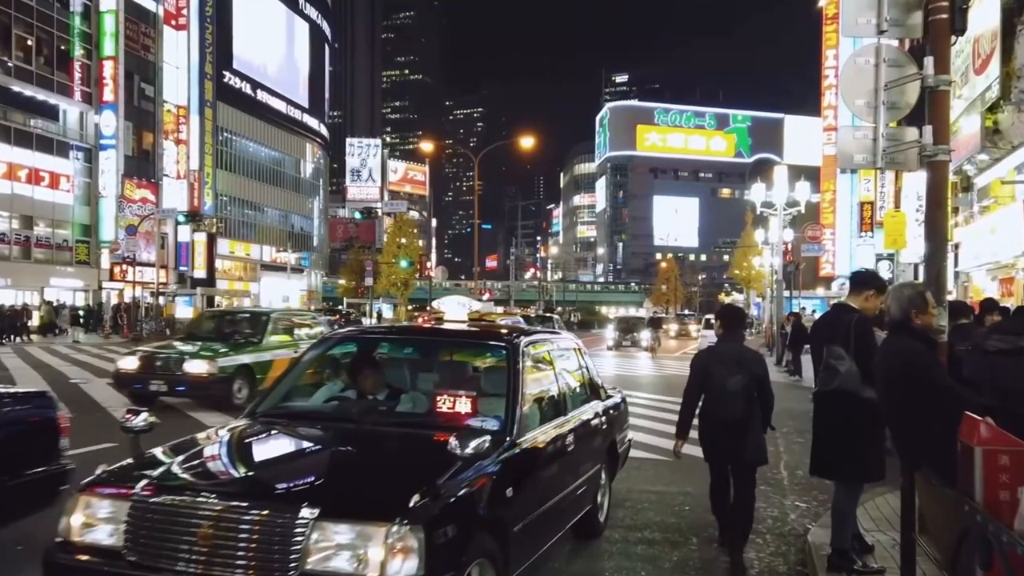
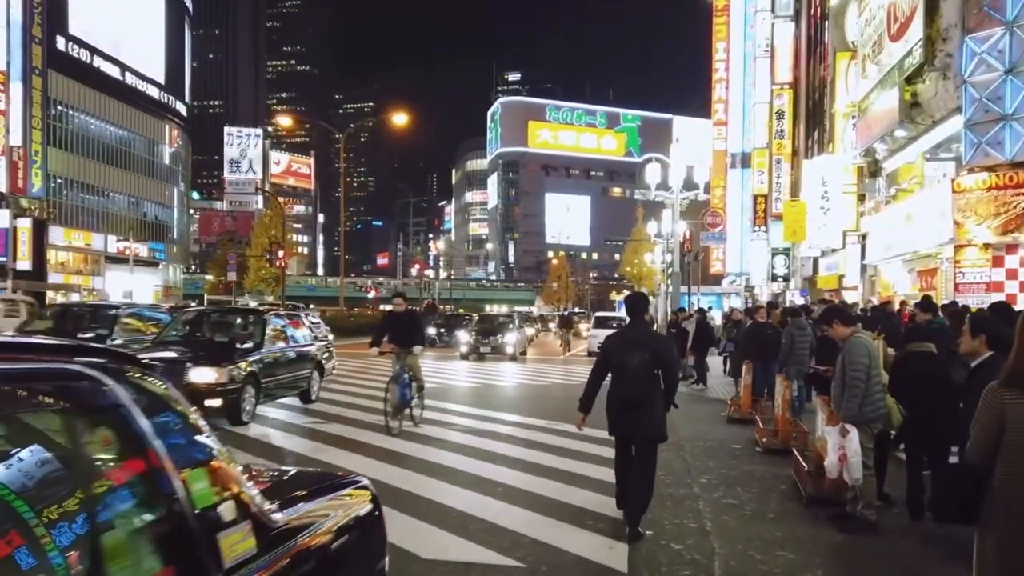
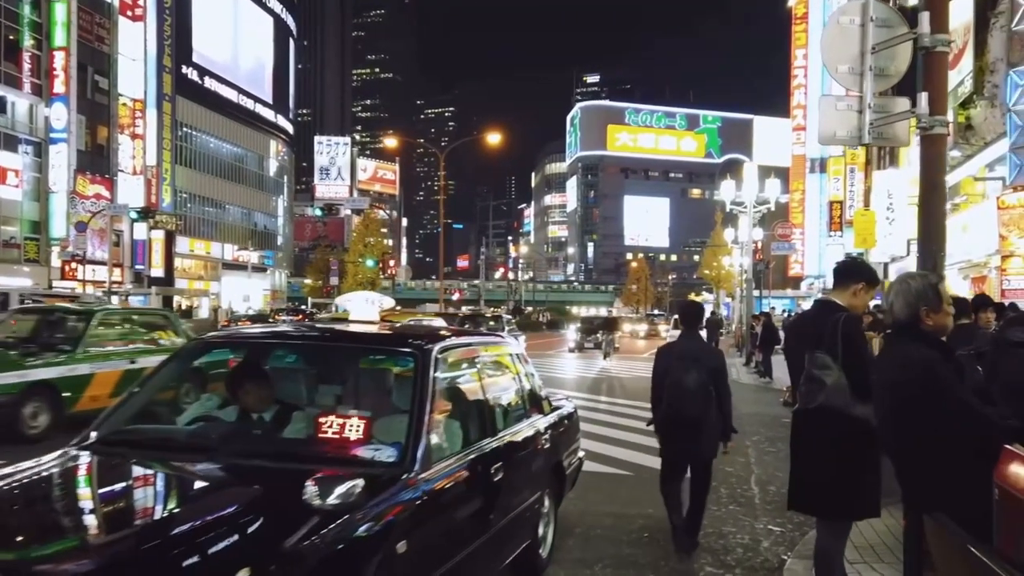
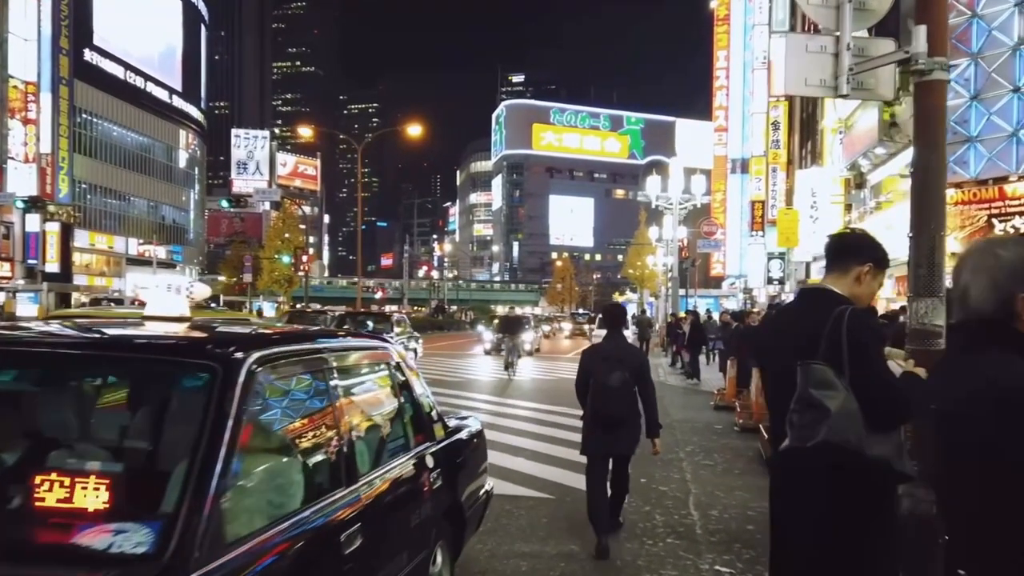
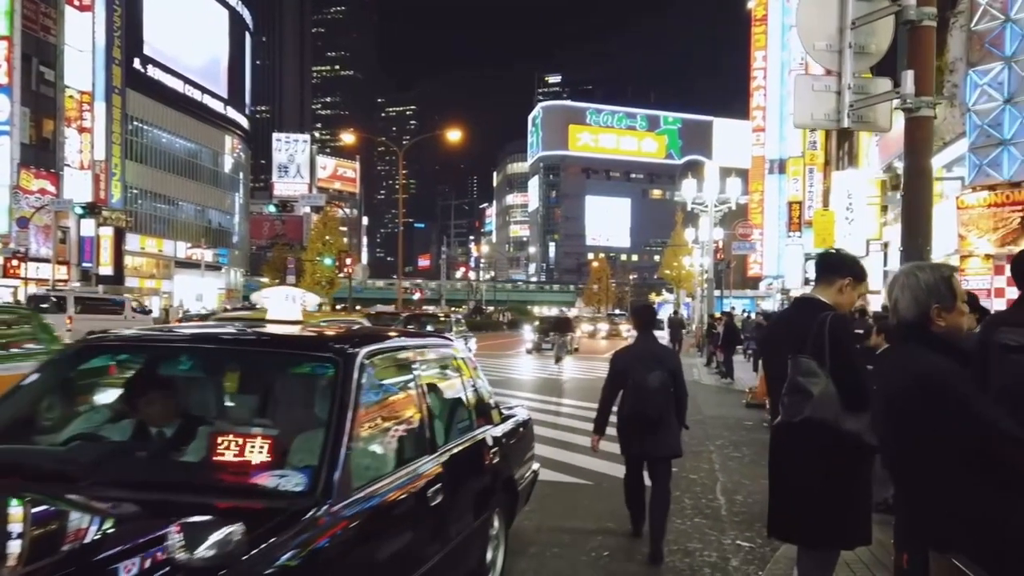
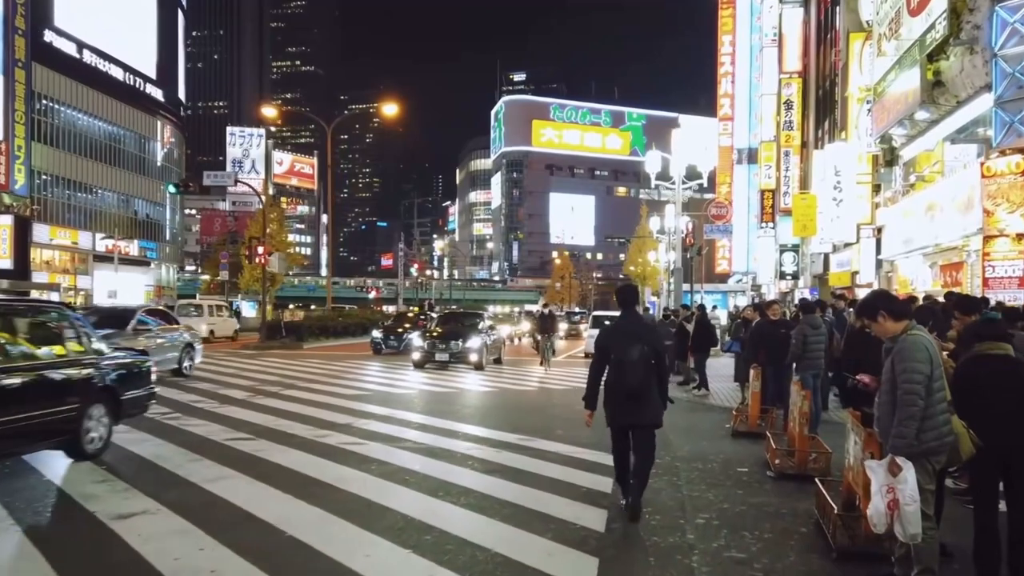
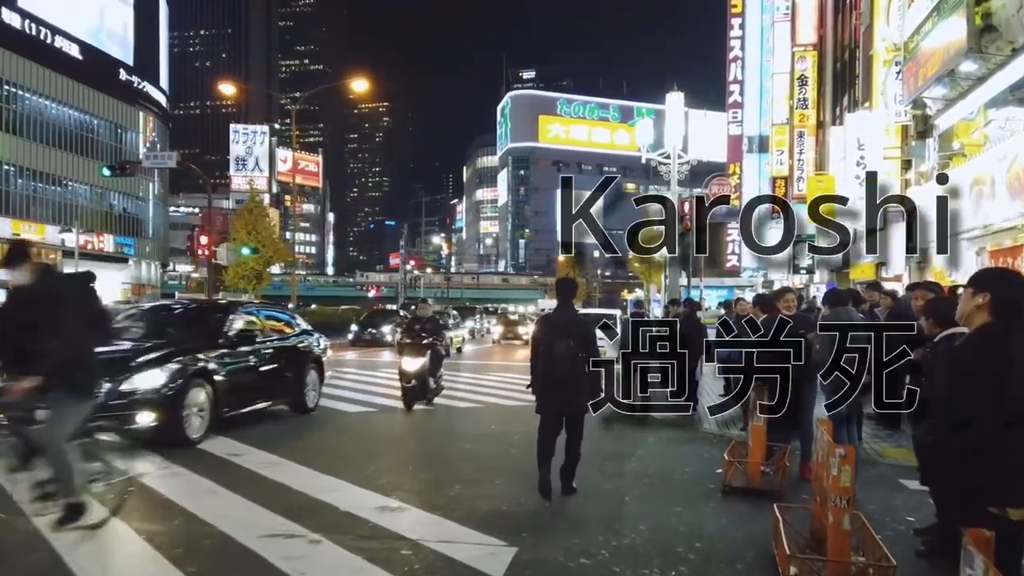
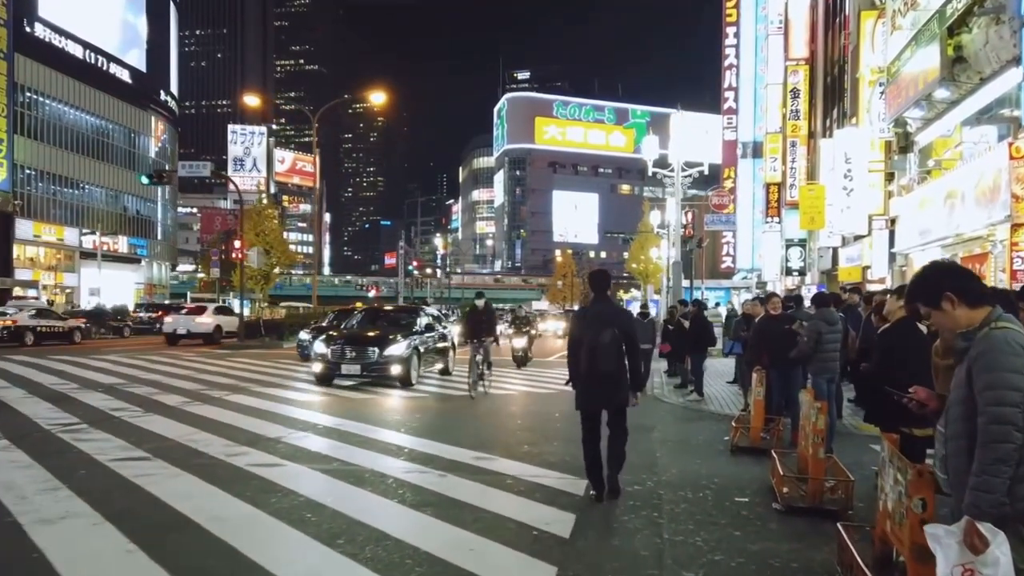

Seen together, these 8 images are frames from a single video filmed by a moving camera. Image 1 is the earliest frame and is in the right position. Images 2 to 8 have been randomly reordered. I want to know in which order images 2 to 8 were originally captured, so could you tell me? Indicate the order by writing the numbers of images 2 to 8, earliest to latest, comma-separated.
3, 5, 4, 2, 6, 8, 7
